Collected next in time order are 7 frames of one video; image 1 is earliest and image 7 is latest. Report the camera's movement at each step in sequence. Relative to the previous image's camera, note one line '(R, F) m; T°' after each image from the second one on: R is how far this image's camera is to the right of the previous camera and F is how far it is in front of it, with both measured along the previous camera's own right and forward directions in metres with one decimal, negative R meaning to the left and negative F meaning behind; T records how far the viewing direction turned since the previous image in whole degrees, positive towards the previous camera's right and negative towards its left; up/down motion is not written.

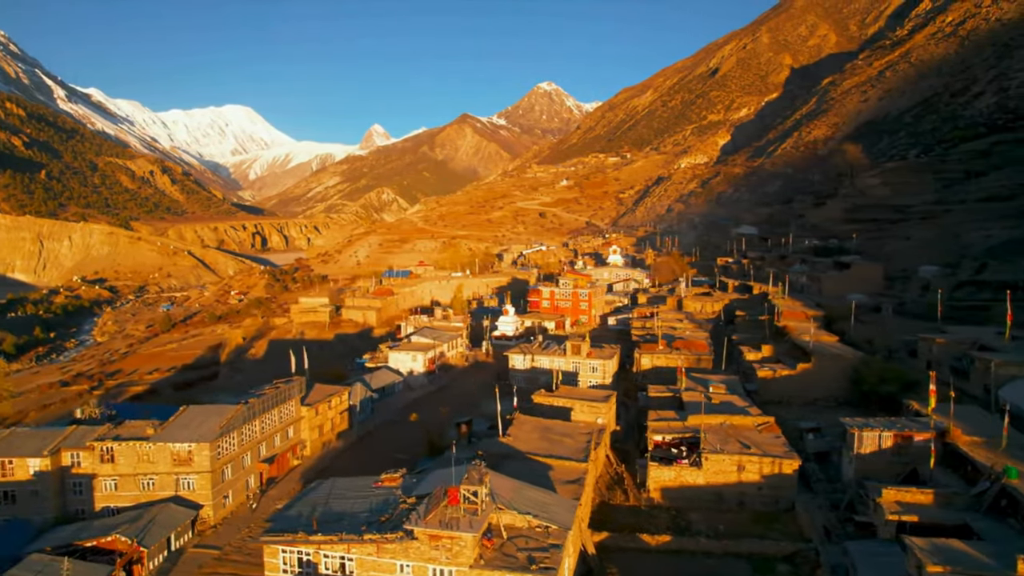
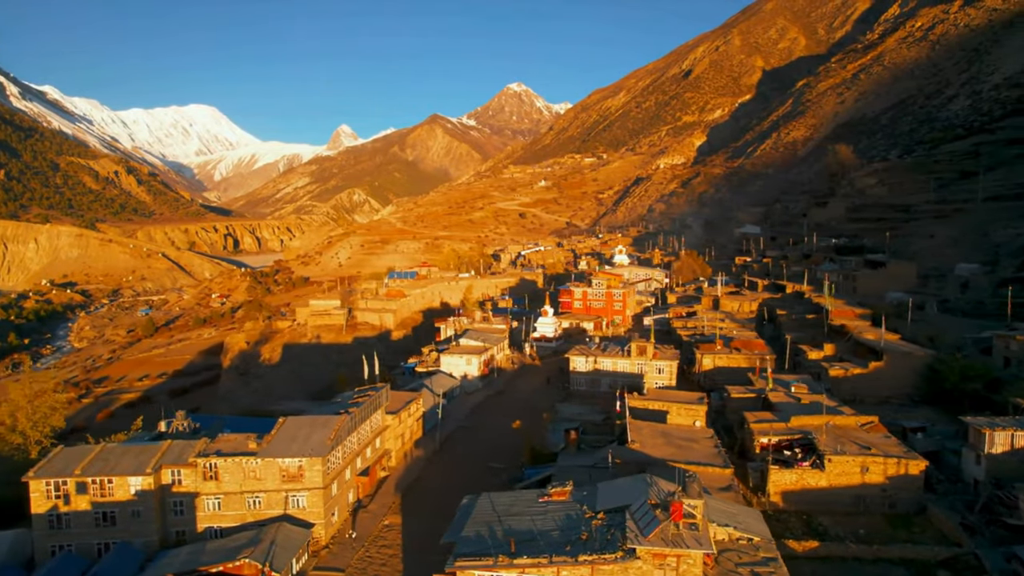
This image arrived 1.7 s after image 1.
(-3.0, +0.6) m; +3°
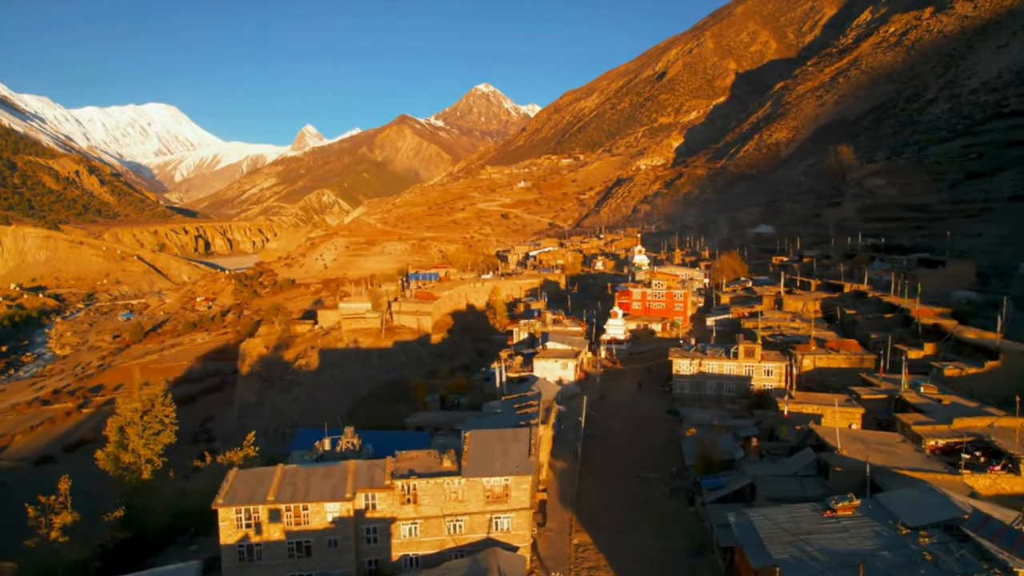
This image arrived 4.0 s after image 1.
(-4.2, +0.9) m; +3°
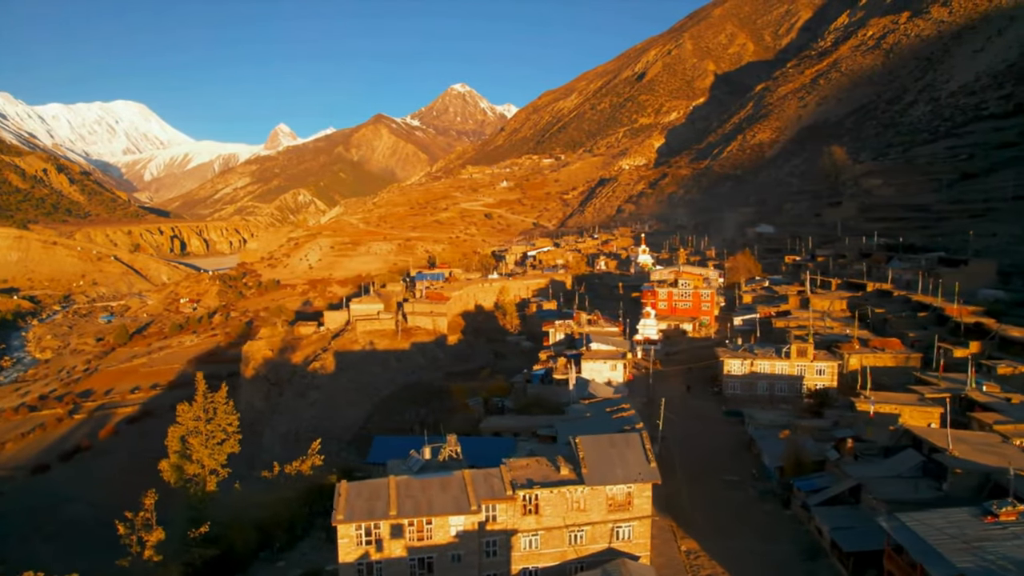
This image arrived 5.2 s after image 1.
(-2.3, +0.5) m; +2°
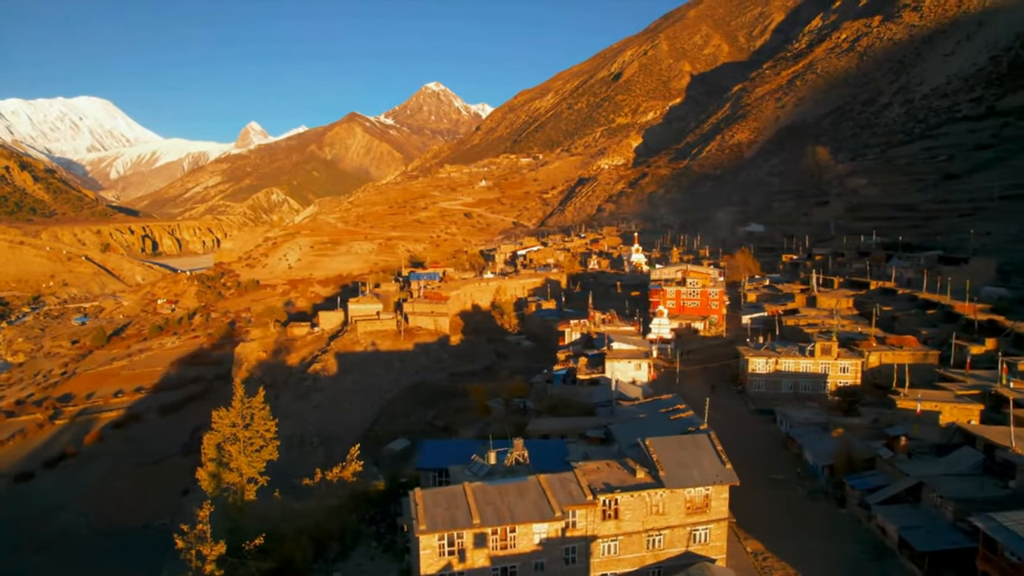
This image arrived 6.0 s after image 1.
(-1.6, +0.3) m; +2°
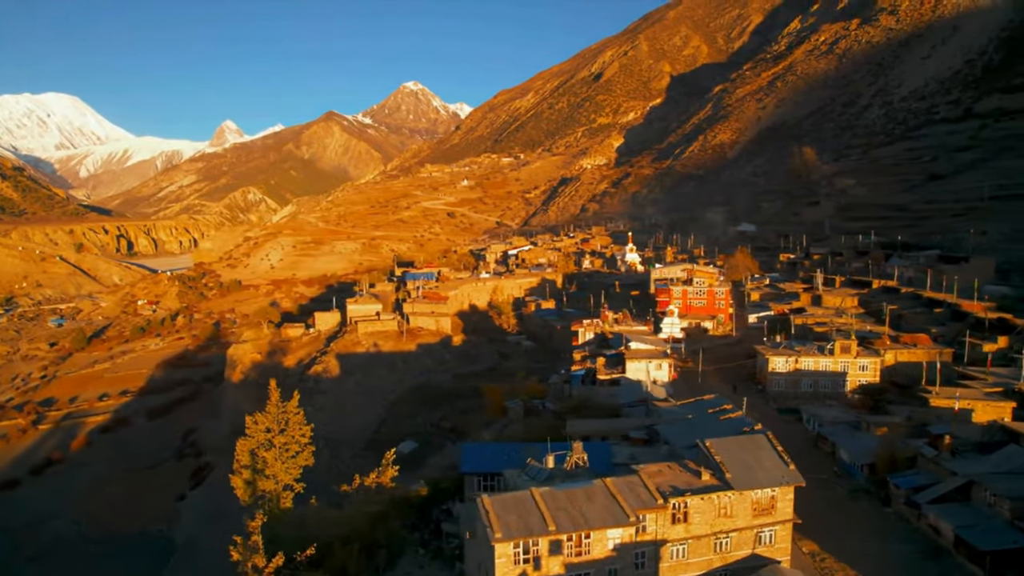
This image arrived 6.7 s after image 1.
(-1.3, +0.3) m; +2°
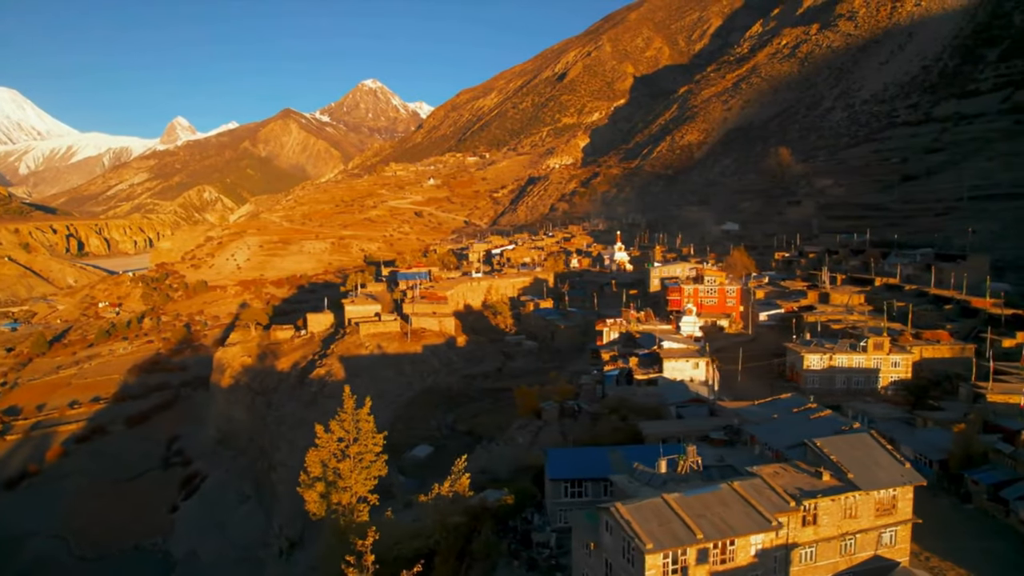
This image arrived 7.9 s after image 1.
(-2.4, +0.6) m; +4°
